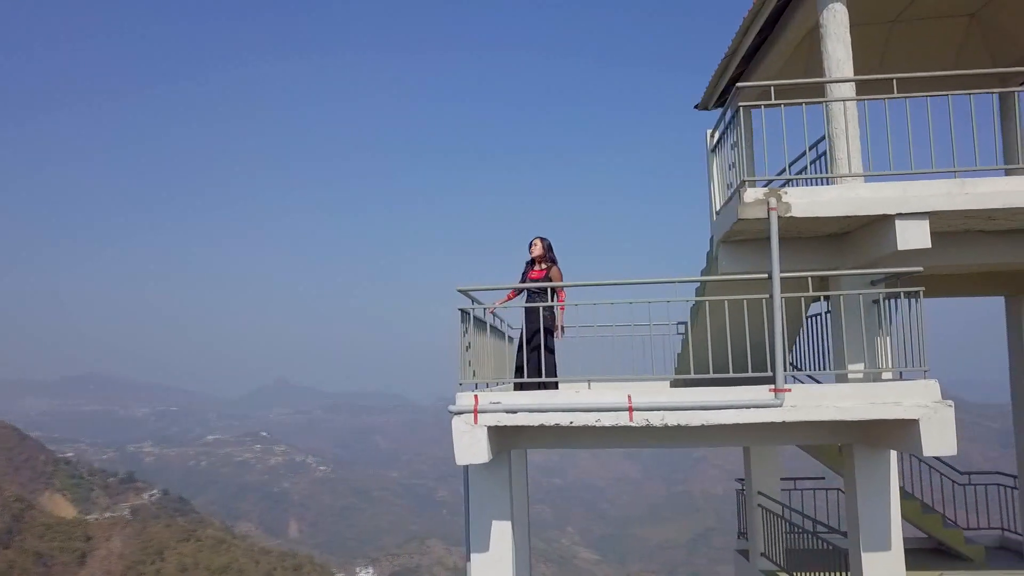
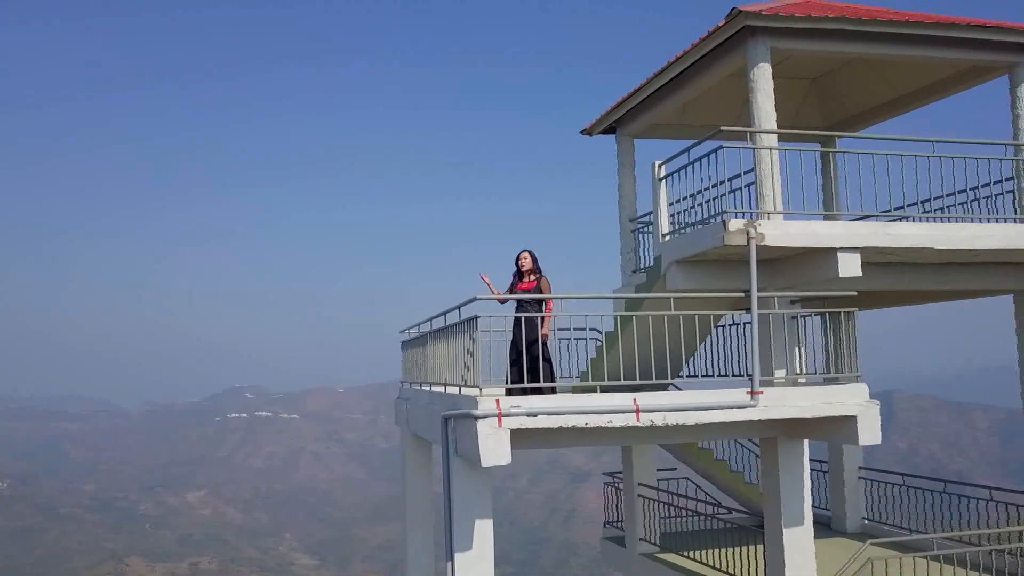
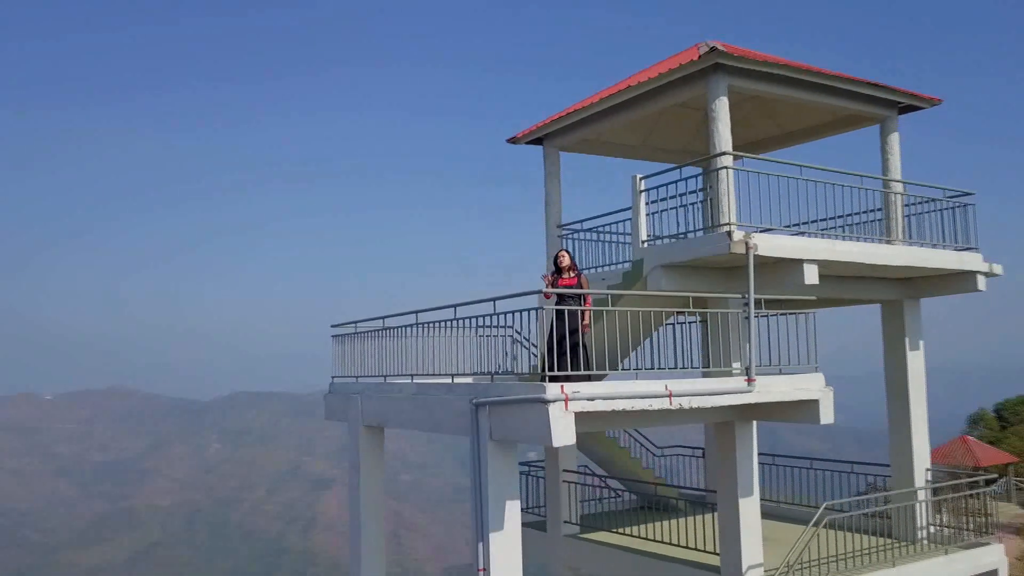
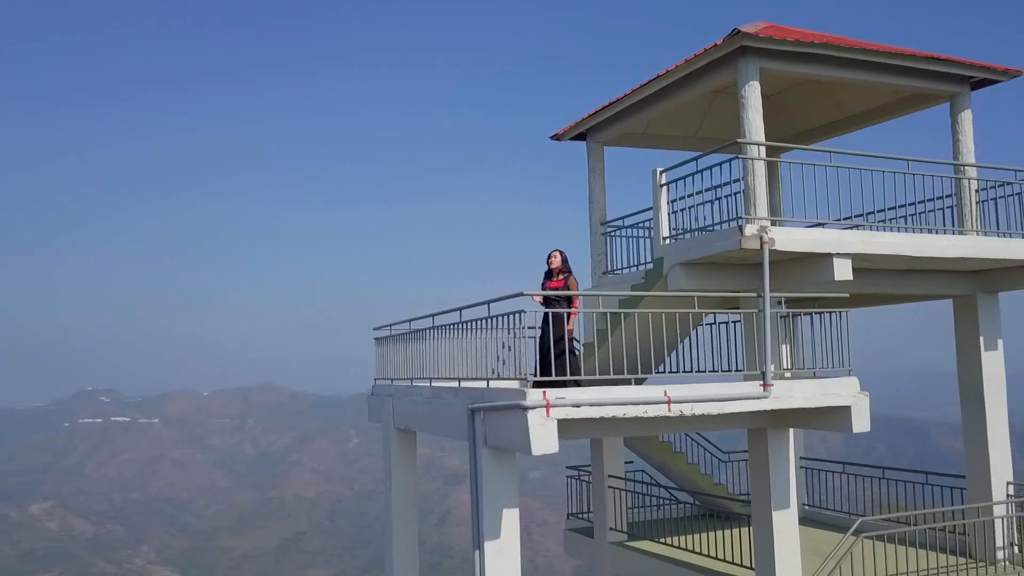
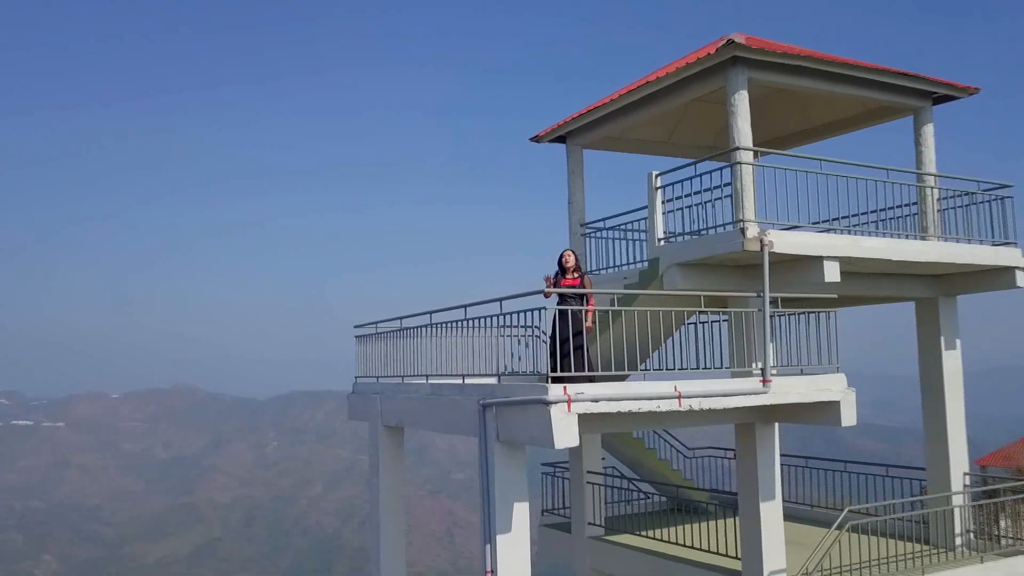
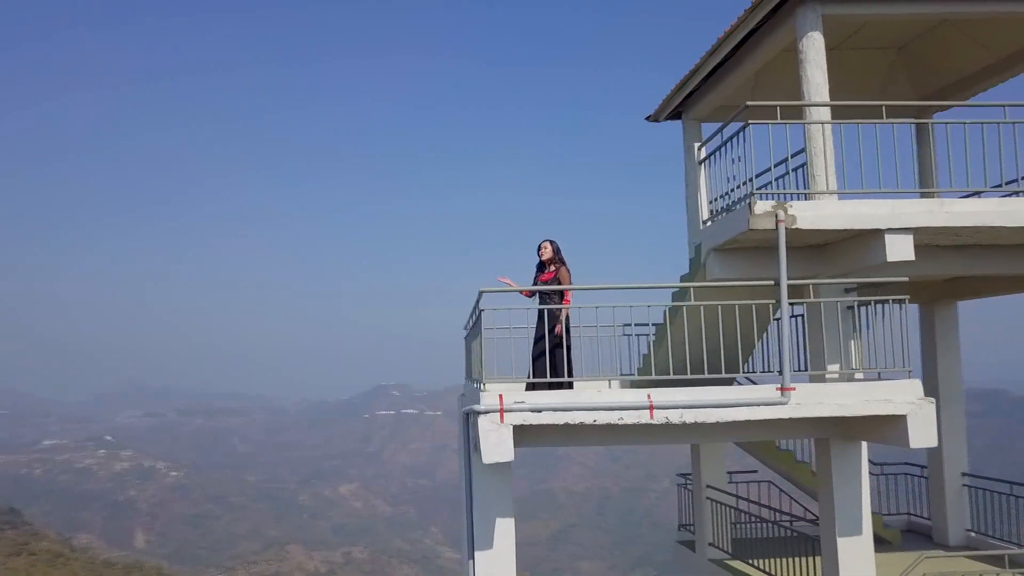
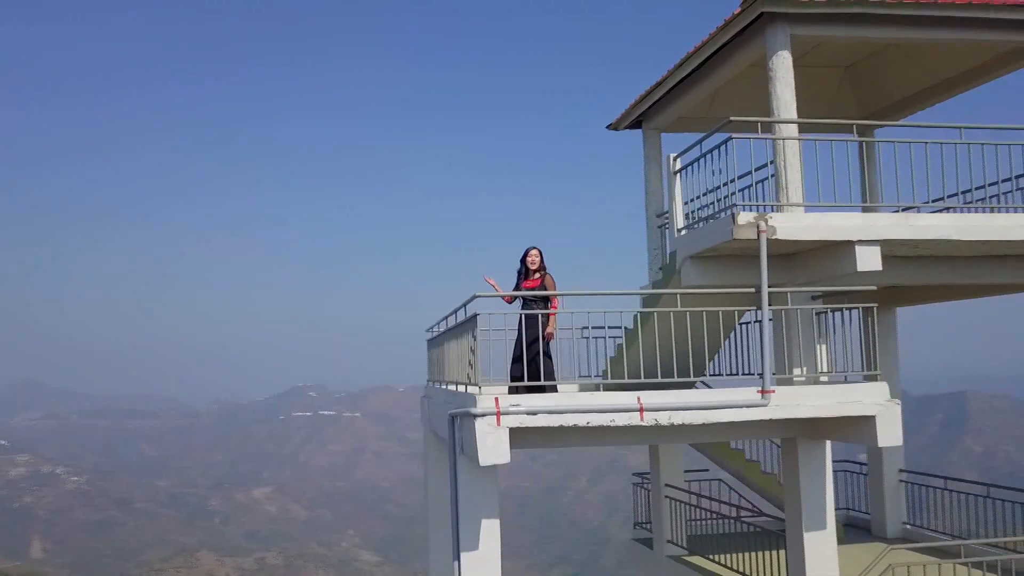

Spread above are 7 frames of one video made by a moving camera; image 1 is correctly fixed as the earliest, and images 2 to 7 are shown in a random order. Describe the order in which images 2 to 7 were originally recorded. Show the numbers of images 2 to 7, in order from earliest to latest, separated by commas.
6, 7, 2, 4, 5, 3
